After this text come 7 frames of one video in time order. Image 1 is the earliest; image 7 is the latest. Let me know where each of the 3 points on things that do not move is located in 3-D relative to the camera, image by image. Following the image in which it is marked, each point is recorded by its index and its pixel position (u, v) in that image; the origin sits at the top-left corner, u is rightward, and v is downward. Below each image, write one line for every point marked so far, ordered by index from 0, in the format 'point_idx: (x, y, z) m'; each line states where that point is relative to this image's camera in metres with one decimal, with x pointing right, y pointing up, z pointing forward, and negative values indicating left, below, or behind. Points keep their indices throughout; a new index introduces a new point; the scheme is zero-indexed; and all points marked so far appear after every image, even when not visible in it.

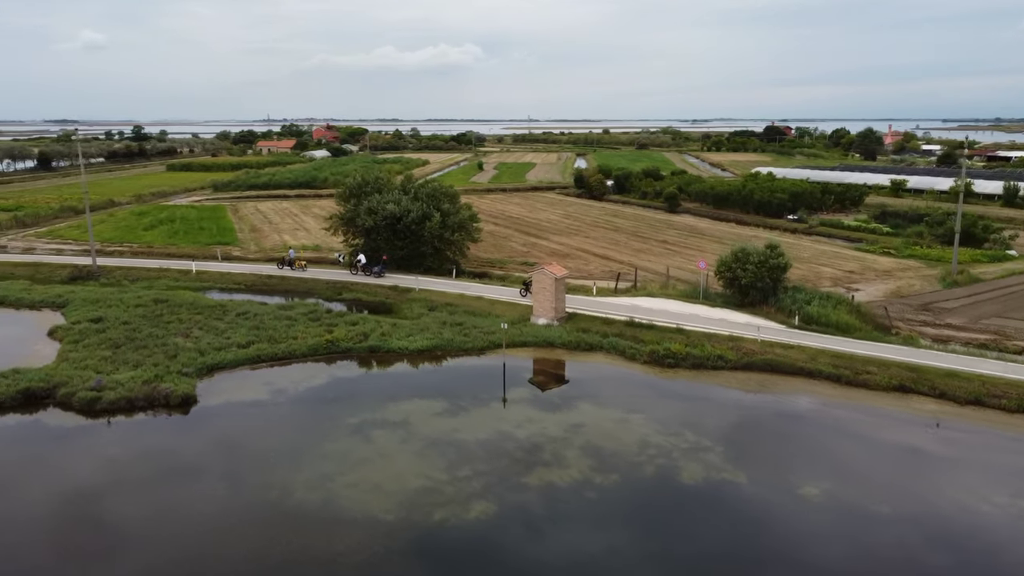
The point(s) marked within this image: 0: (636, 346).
0: (+2.9, -1.3, +18.8) m
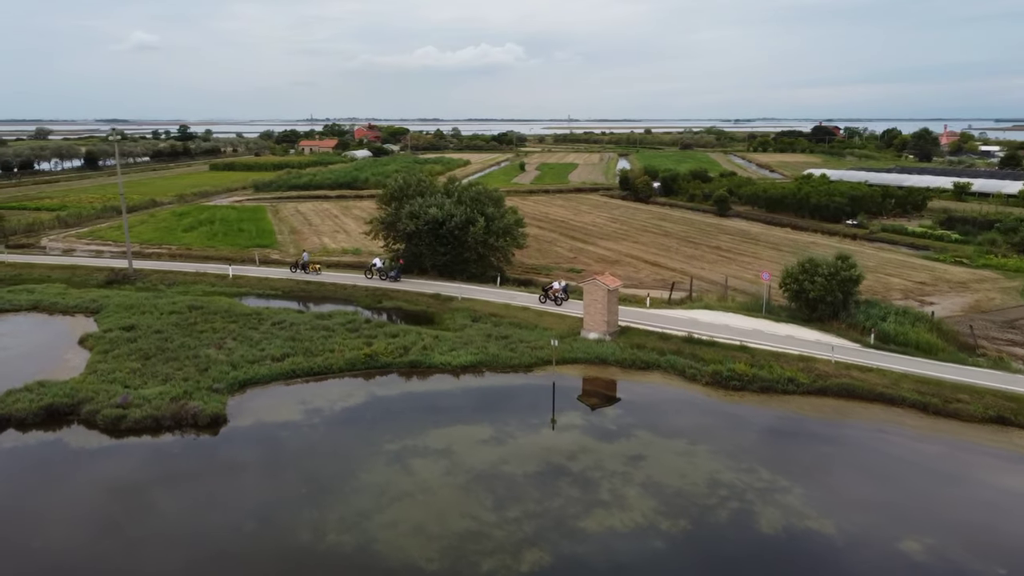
0: (+3.9, -1.7, +17.3) m
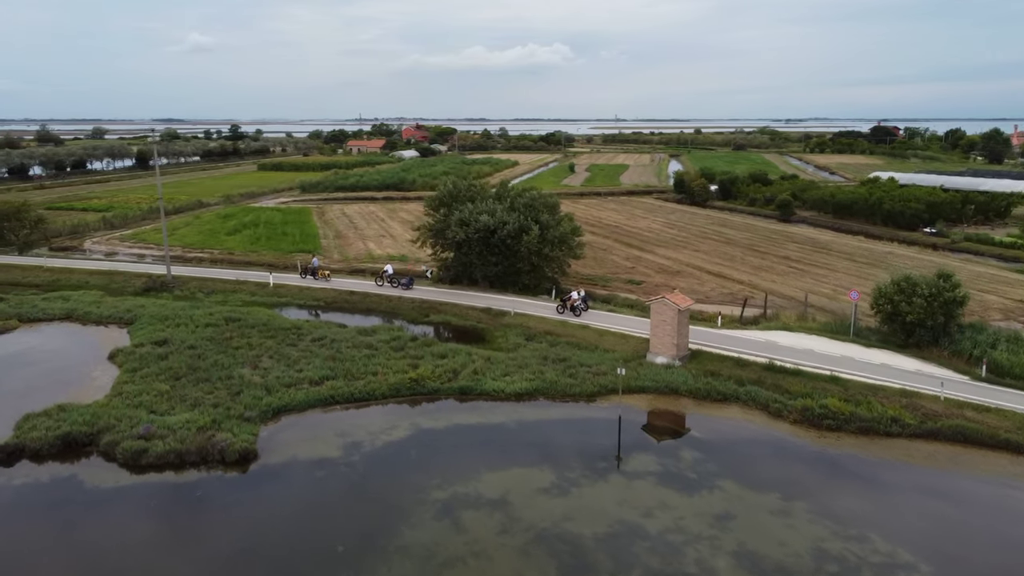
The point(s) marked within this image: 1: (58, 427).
0: (+5.1, -2.1, +15.3) m
1: (-7.8, -2.4, +13.9) m
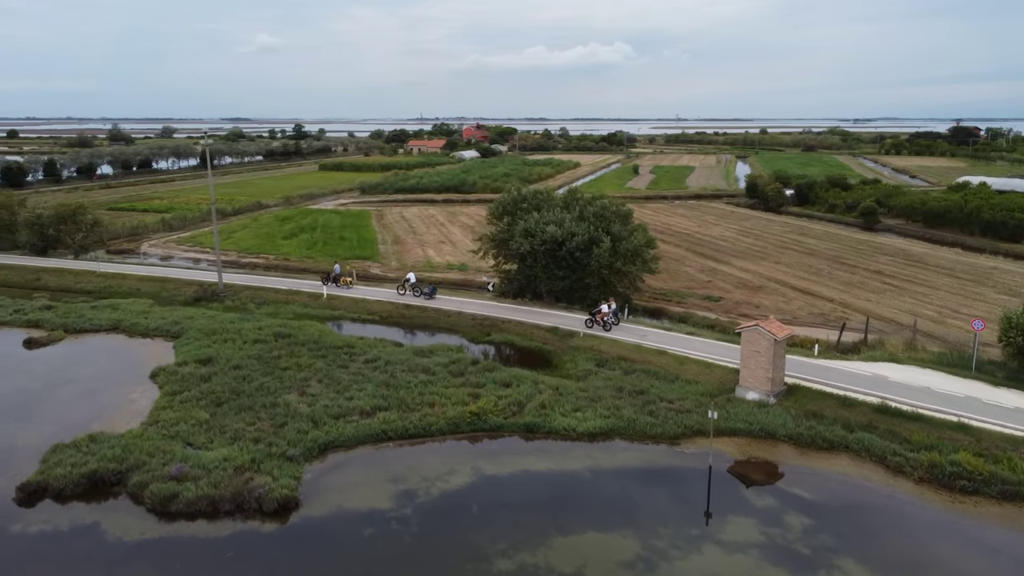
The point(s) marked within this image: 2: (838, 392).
0: (+6.3, -2.6, +13.1) m
1: (-6.7, -2.7, +12.6) m
2: (+6.2, -2.0, +15.4) m
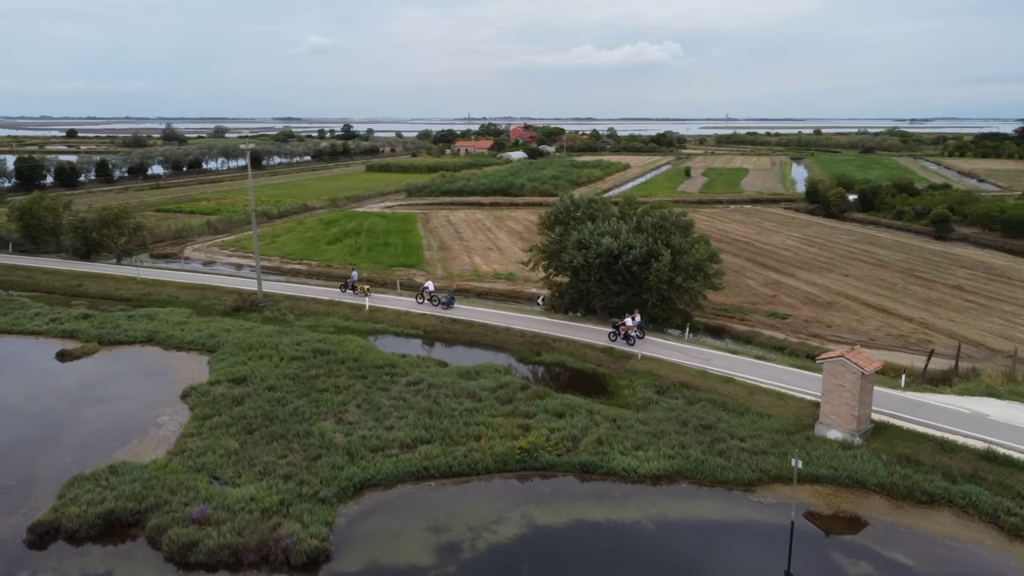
0: (+7.1, -3.1, +11.4) m
1: (-5.9, -3.0, +11.6) m
2: (+7.1, -2.5, +13.7) m
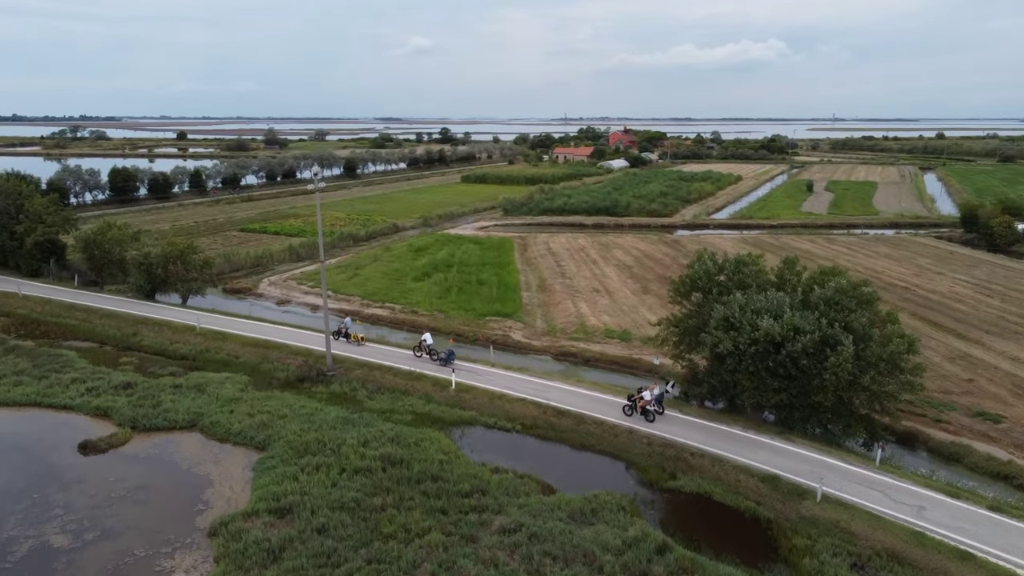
0: (+8.4, -5.0, +6.0) m
1: (-4.5, -4.7, +7.7) m
2: (+8.7, -4.4, +8.2) m
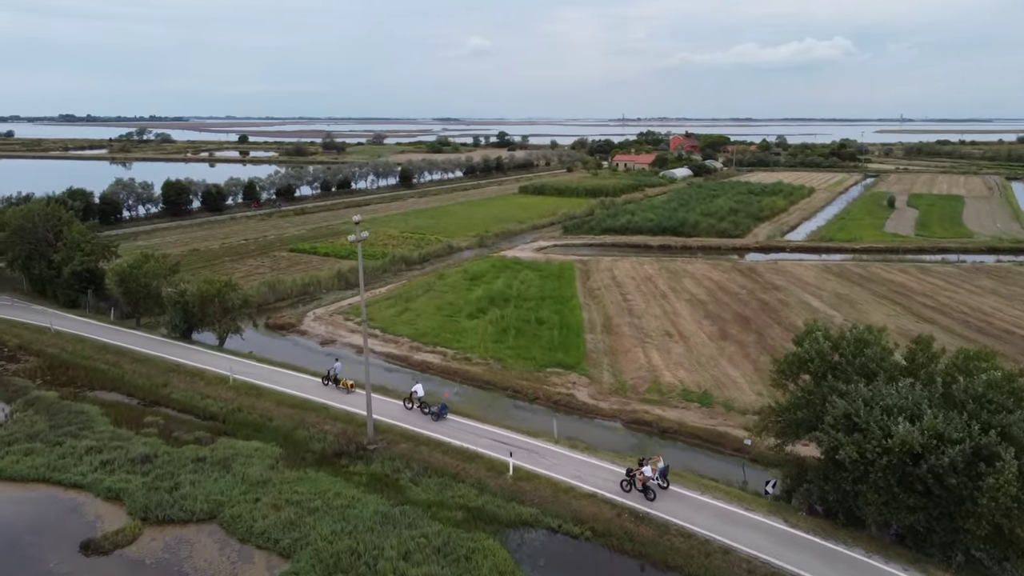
0: (+8.8, -6.6, +2.7) m
1: (-3.9, -6.0, +5.3) m
2: (+9.3, -5.9, +5.0) m
